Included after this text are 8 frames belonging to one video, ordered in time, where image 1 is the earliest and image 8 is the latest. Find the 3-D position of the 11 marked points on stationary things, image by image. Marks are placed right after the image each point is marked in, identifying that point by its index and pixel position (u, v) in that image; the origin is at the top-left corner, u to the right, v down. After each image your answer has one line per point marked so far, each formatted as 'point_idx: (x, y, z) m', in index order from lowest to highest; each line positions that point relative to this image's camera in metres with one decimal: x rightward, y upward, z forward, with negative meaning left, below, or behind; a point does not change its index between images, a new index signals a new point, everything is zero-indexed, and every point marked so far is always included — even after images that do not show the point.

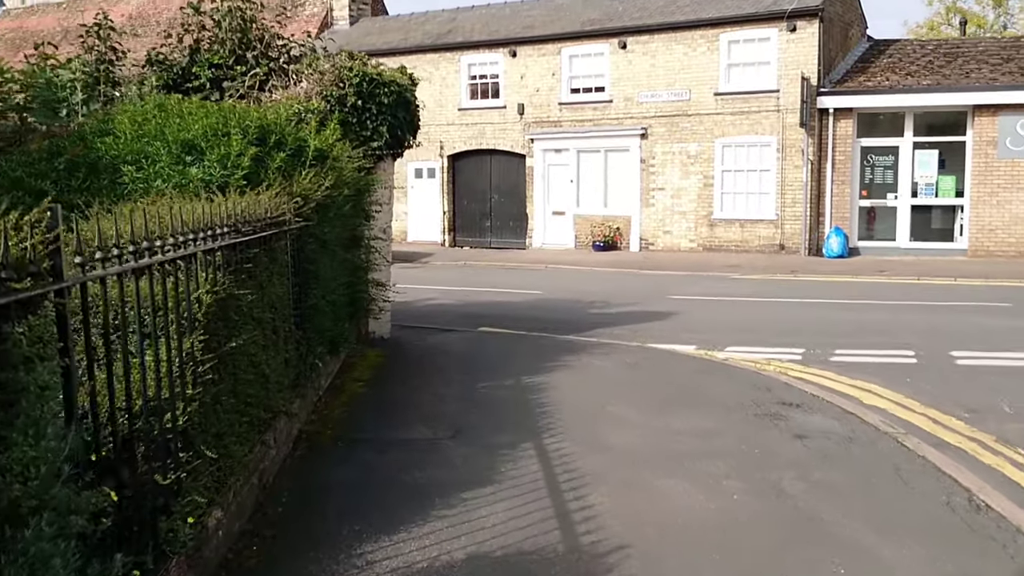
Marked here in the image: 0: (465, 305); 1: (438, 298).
0: (-0.7, -0.2, +13.6) m
1: (-1.0, -0.1, +14.3) m
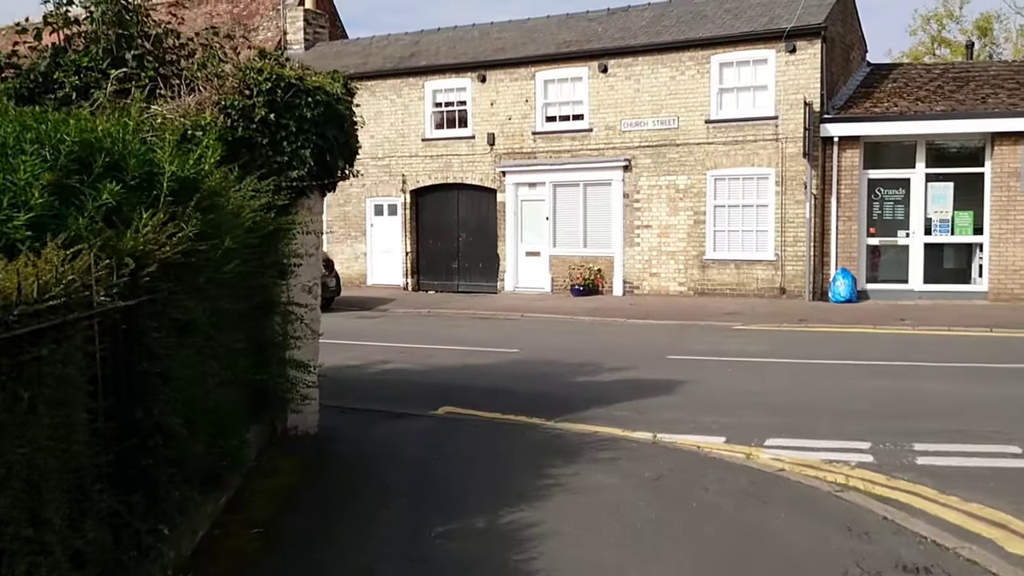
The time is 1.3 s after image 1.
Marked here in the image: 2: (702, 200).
0: (-1.0, -0.9, +11.2) m
1: (-1.4, -0.9, +11.9) m
2: (+3.7, +1.7, +19.5) m
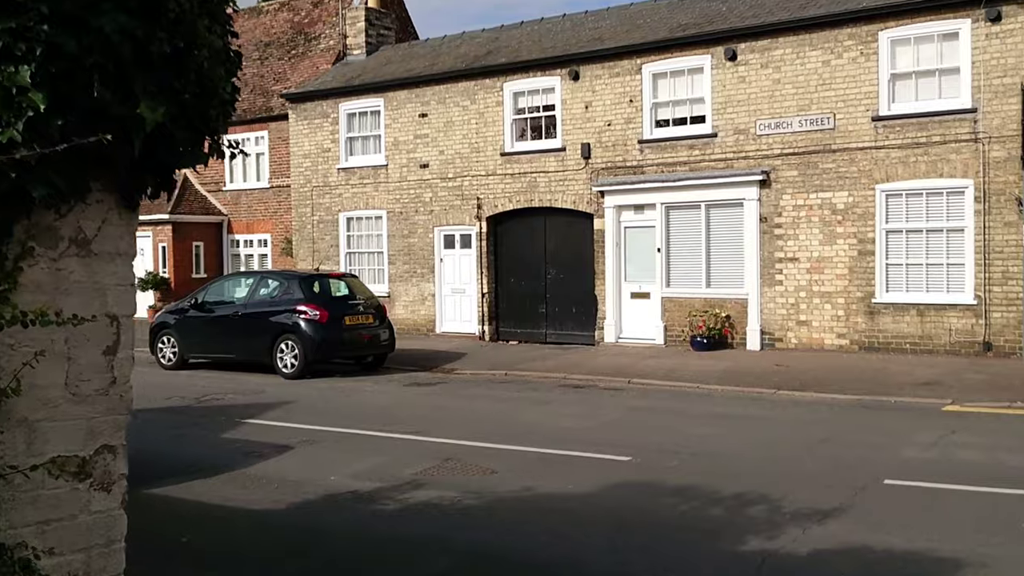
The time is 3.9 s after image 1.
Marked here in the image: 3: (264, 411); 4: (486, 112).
0: (-0.2, -1.5, +6.7) m
1: (-0.6, -1.4, +7.4) m
2: (+5.2, +0.9, +14.6) m
3: (-2.8, -1.4, +11.4) m
4: (-0.5, +3.3, +18.6) m
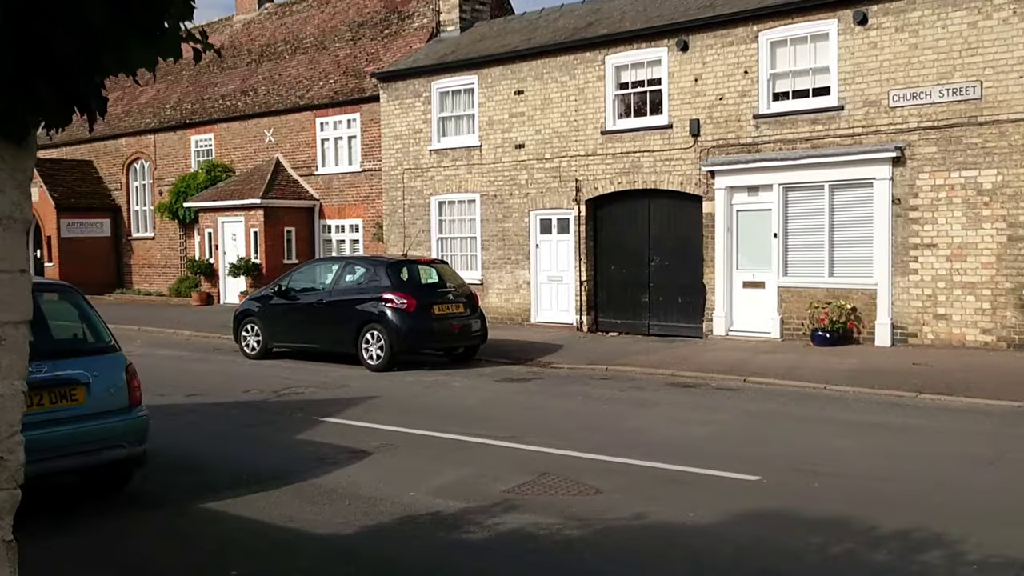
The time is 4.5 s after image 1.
0: (+0.4, -1.4, +5.6) m
1: (+0.1, -1.4, +6.3) m
2: (+6.6, +1.1, +12.9) m
3: (-1.8, -1.3, +10.5) m
4: (+1.3, +3.5, +17.3) m
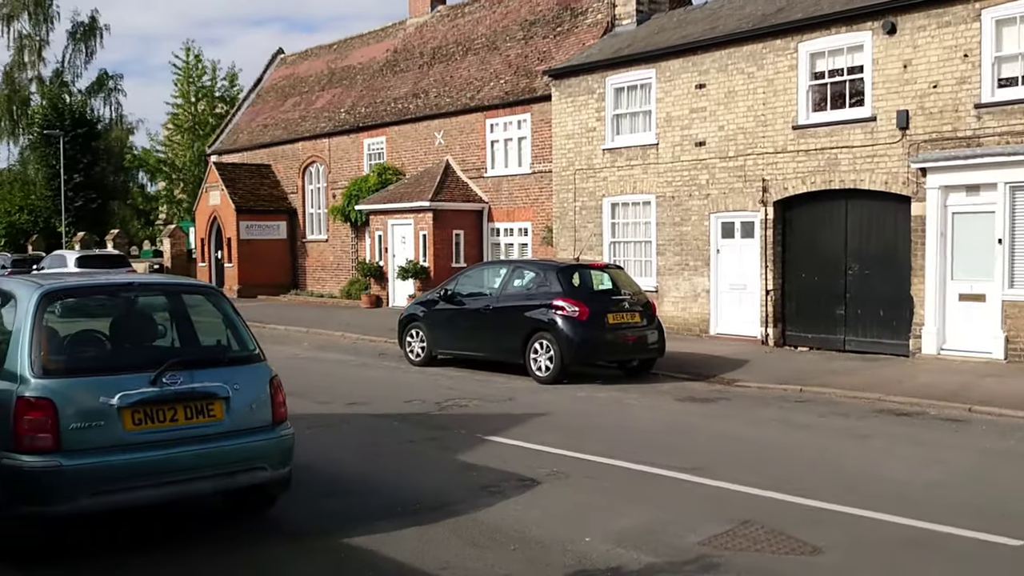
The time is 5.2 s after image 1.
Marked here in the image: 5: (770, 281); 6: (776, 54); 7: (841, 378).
0: (+1.3, -1.5, +4.4) m
1: (+1.1, -1.4, +5.2) m
2: (+8.6, +0.9, +10.6) m
3: (0.0, -1.3, +9.6) m
4: (+4.2, +3.3, +15.9) m
5: (+4.1, +0.1, +16.0) m
6: (+4.2, +3.7, +15.8) m
7: (+4.0, -1.1, +12.2) m
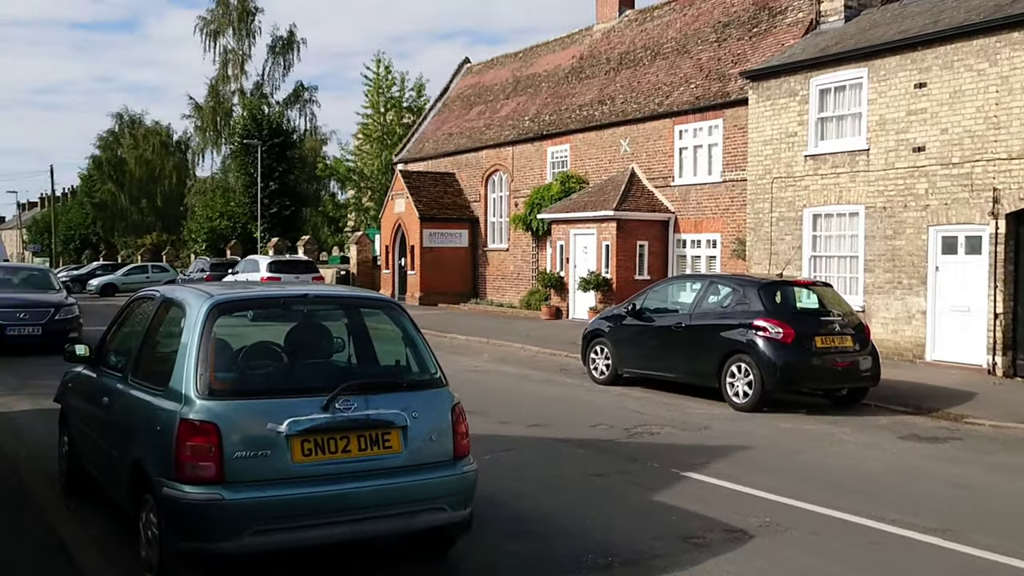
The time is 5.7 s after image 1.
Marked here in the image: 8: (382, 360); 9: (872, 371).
0: (+2.1, -1.6, +3.3) m
1: (+2.1, -1.6, +4.1) m
2: (+10.5, +0.5, +8.1) m
3: (+1.7, -1.5, +8.6) m
4: (+7.1, +3.0, +14.1) m
5: (+7.0, -0.2, +14.2) m
6: (+7.1, +3.4, +14.1) m
7: (+6.2, -1.4, +10.4) m
8: (-0.7, -0.4, +5.3) m
9: (+4.3, -1.0, +11.9) m
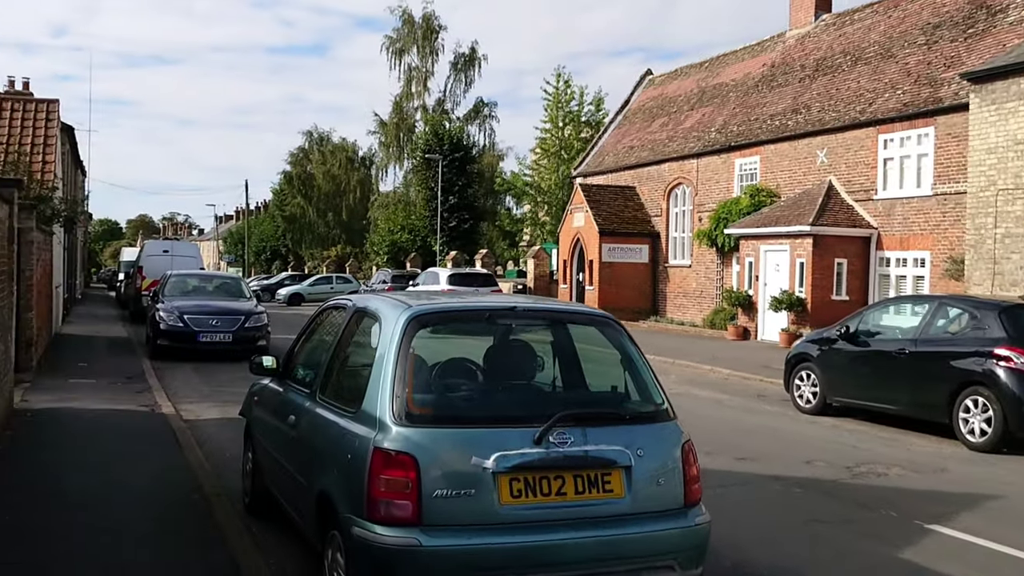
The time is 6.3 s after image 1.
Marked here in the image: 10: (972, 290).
0: (+2.8, -1.7, +2.1) m
1: (+2.9, -1.6, +2.9) m
2: (+11.9, +0.2, +5.4) m
3: (+3.3, -1.7, +7.4) m
4: (+9.6, +2.6, +11.9) m
5: (+9.4, -0.6, +12.0) m
6: (+9.6, +3.0, +11.9) m
7: (+8.0, -1.7, +8.4) m
8: (+0.4, -0.4, +4.5) m
9: (+6.4, -1.3, +10.2) m
10: (+7.8, 0.0, +16.8) m
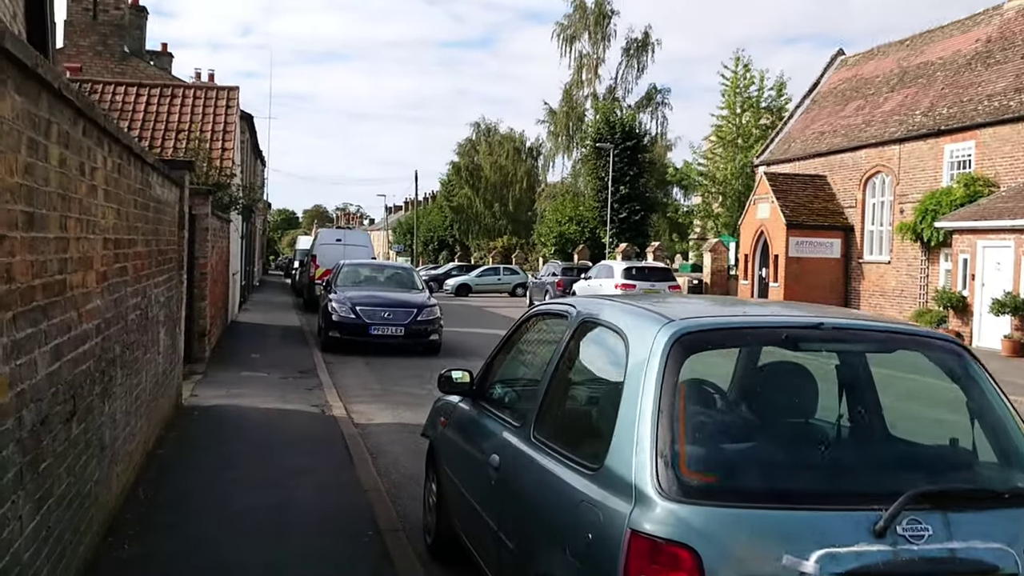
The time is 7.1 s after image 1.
0: (+3.3, -1.8, +0.3) m
1: (+3.5, -1.7, +1.1) m
2: (+12.8, -0.1, +2.1) m
3: (+4.7, -1.7, +5.5) m
4: (+11.7, +2.5, +8.9) m
5: (+11.5, -0.7, +9.0) m
6: (+11.7, +2.9, +8.9) m
7: (+9.5, -1.8, +5.8) m
8: (+1.4, -0.5, +3.1) m
9: (+8.2, -1.4, +7.7) m
10: (+10.6, -0.1, +14.0) m
